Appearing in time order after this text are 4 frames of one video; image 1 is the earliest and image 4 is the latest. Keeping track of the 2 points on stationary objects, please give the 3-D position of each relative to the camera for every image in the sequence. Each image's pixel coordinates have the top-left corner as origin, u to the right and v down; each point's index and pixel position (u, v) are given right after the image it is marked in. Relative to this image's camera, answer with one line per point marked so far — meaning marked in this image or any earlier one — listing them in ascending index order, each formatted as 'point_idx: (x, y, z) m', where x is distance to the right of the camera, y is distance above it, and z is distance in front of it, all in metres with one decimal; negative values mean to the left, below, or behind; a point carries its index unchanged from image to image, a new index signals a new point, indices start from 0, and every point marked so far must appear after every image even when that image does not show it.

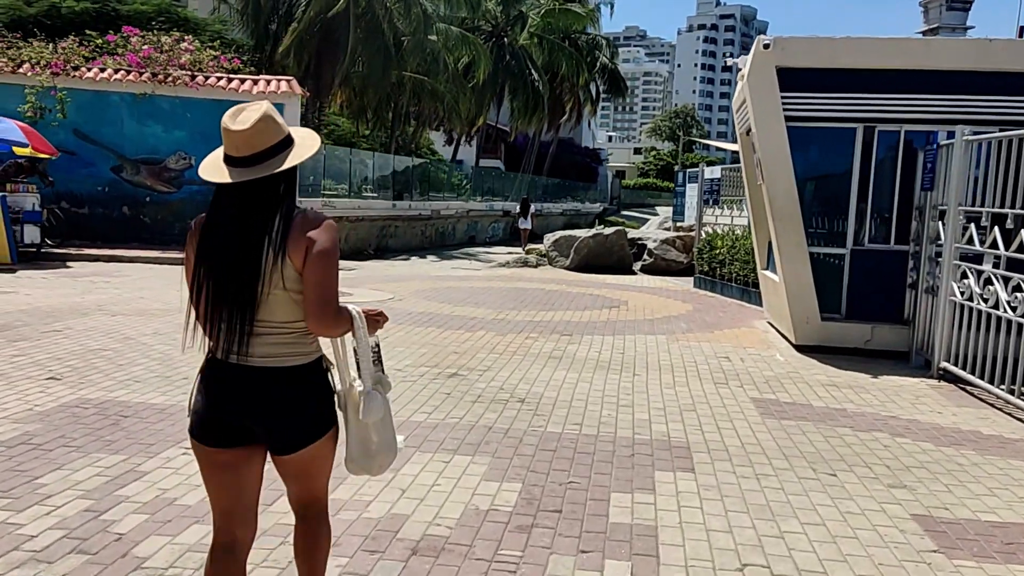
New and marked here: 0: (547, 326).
0: (+0.4, -0.5, +11.3) m
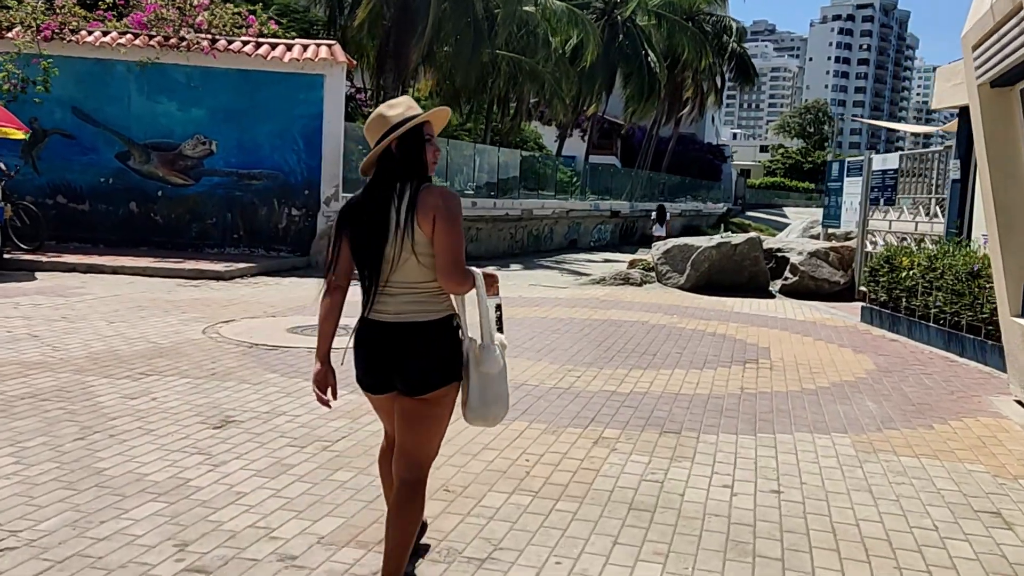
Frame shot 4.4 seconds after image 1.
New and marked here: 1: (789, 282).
0: (+0.9, -0.9, +6.6) m
1: (+4.5, +0.1, +15.3) m
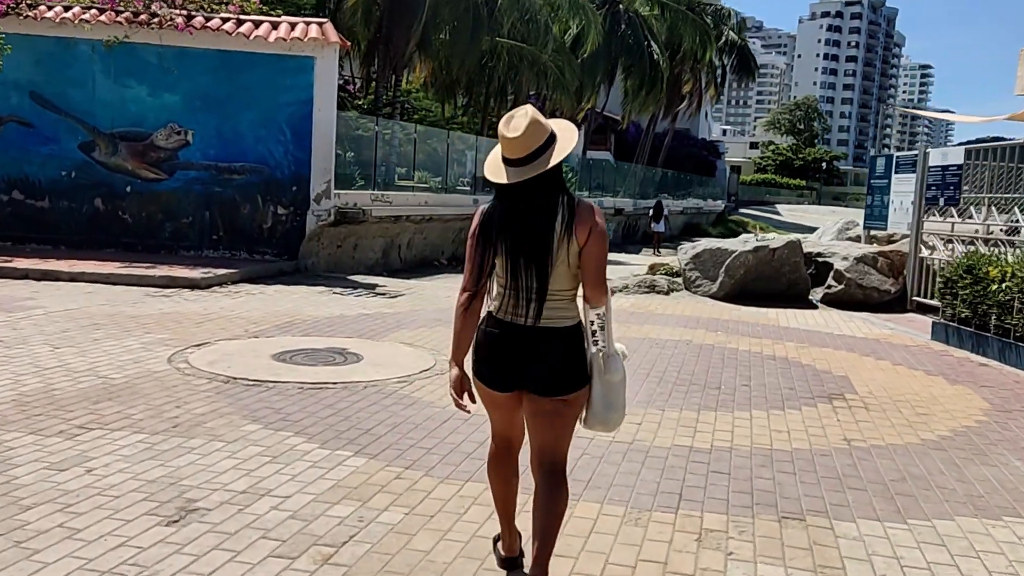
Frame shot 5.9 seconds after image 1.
0: (+1.2, -1.0, +5.0) m
1: (+4.6, 0.0, +13.7) m
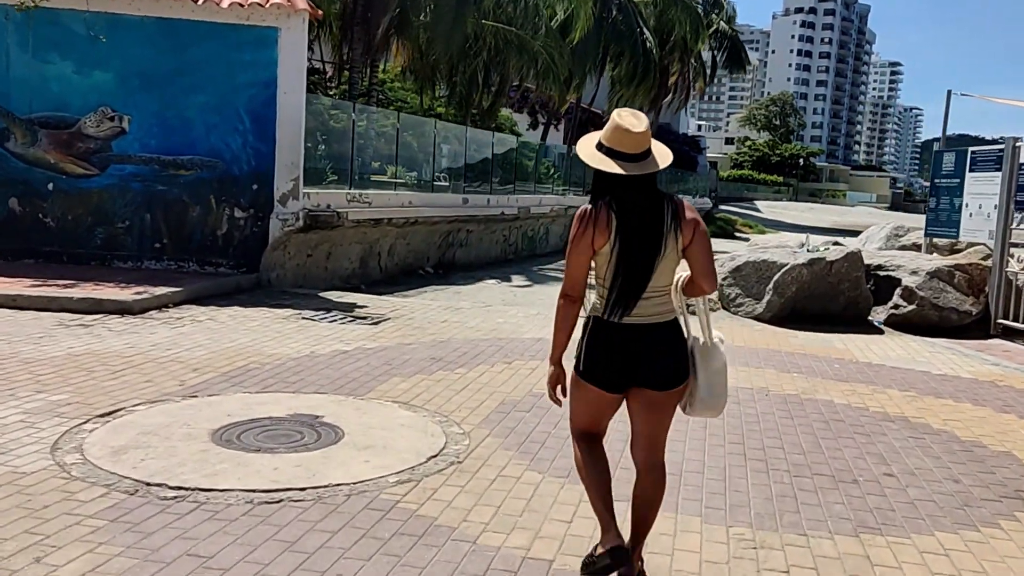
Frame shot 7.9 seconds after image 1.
0: (+1.5, -1.3, +2.7) m
1: (+4.7, -0.3, +11.5) m
